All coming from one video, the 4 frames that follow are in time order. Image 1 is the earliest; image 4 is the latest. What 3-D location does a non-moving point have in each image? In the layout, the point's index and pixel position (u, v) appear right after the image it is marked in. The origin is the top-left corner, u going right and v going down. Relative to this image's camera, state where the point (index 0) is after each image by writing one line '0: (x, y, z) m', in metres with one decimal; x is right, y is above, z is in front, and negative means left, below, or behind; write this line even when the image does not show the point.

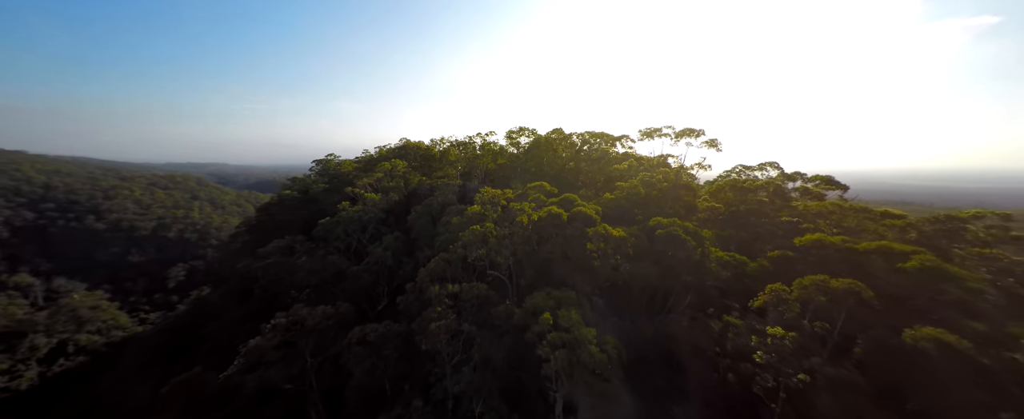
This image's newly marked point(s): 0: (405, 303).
0: (-6.1, -5.3, +16.4) m
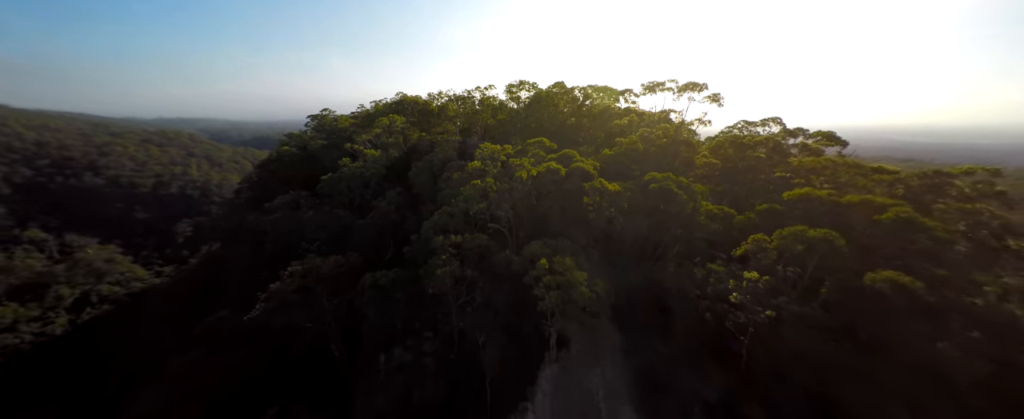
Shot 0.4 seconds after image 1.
0: (-6.1, -2.6, +17.6) m
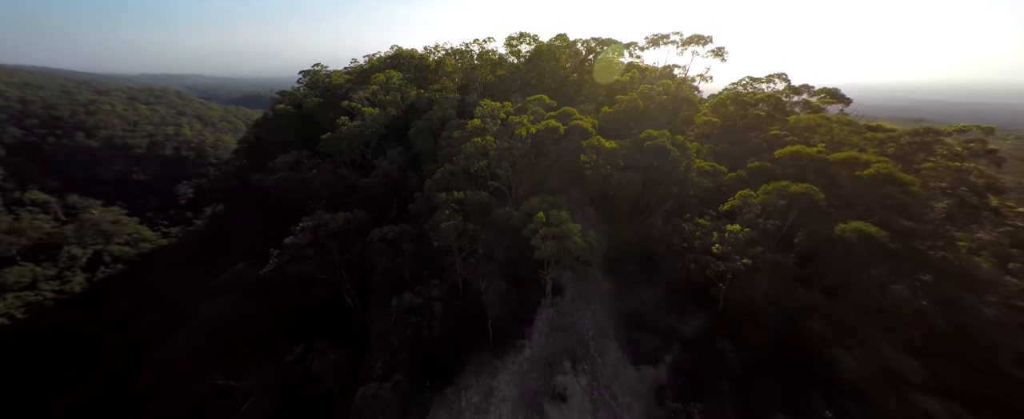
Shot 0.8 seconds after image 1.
0: (-6.2, 0.0, +18.5) m
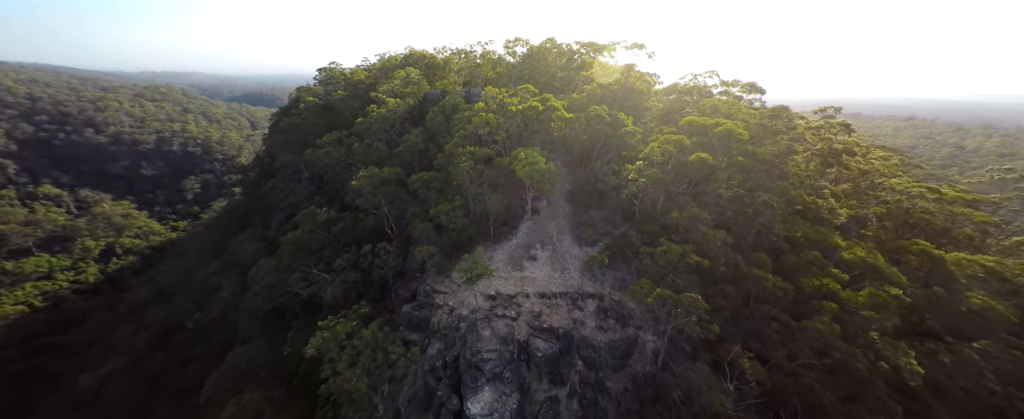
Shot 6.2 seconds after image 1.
0: (-6.7, +4.5, +27.2) m
